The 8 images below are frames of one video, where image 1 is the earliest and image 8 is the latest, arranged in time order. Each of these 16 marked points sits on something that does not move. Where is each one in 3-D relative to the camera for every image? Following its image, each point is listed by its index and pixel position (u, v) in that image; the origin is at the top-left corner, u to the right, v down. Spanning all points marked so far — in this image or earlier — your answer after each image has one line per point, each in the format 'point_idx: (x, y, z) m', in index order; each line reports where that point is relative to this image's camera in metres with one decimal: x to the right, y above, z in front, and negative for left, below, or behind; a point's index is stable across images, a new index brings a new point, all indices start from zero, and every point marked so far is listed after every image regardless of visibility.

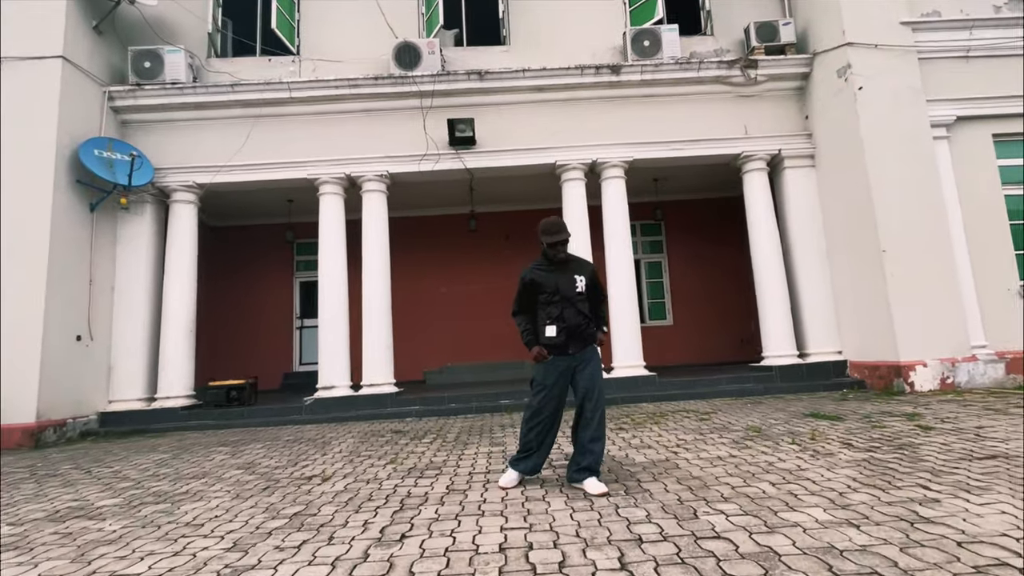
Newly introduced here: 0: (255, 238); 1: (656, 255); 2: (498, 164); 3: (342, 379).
0: (-4.8, +0.9, +9.7) m
1: (+2.7, +0.6, +9.9) m
2: (-0.2, +1.9, +7.9) m
3: (-2.4, -1.3, +7.2) m
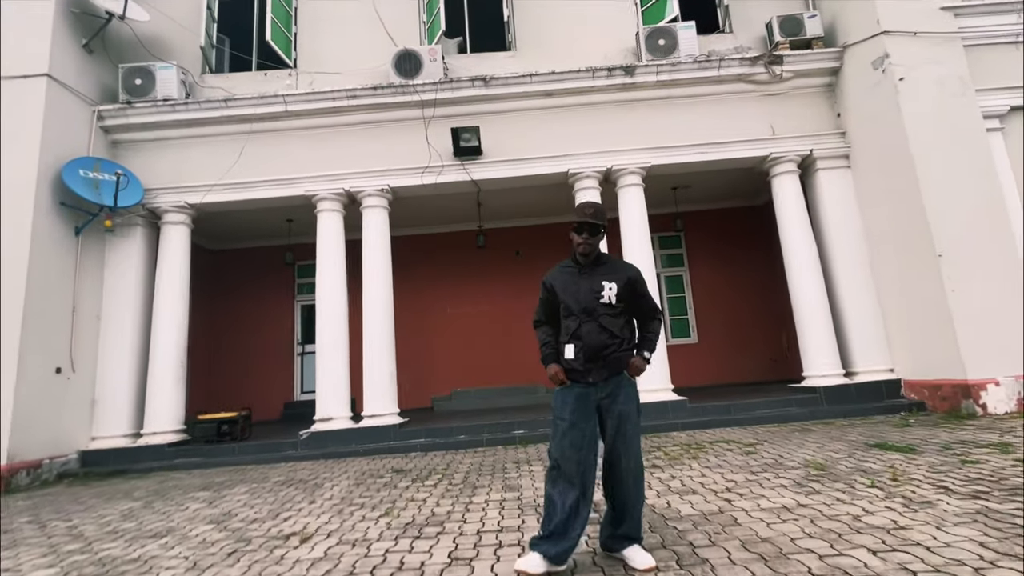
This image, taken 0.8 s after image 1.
0: (-4.6, +0.5, +9.3) m
1: (+3.0, +0.4, +9.2) m
2: (0.0, +1.6, +7.4) m
3: (-2.2, -1.5, +6.6) m
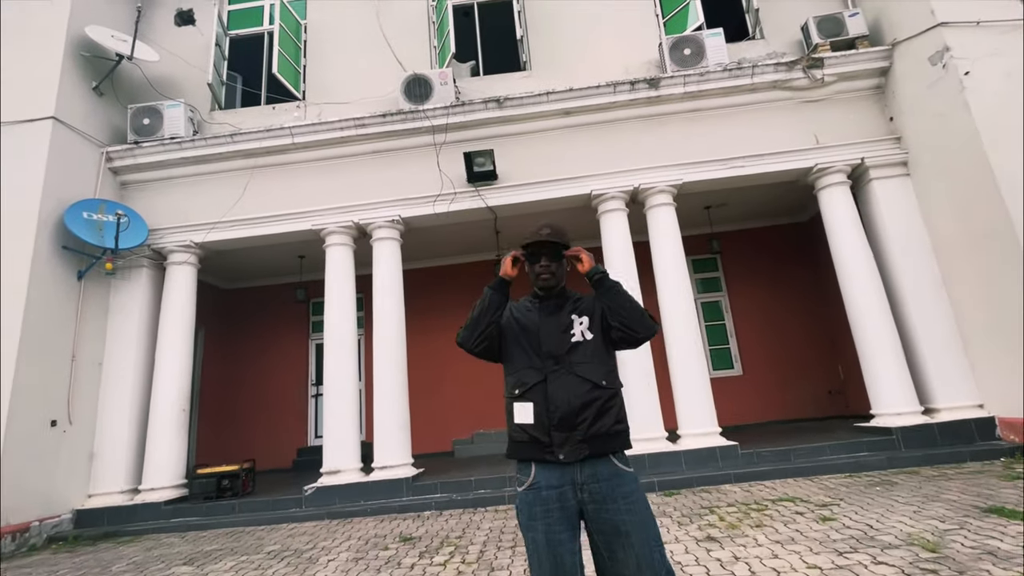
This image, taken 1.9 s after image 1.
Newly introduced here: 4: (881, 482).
0: (-4.2, -0.2, +8.9) m
1: (+3.3, -0.1, +8.5) m
2: (+0.2, +1.2, +6.8) m
3: (-1.9, -2.0, +6.0) m
4: (+3.2, -1.7, +4.5) m
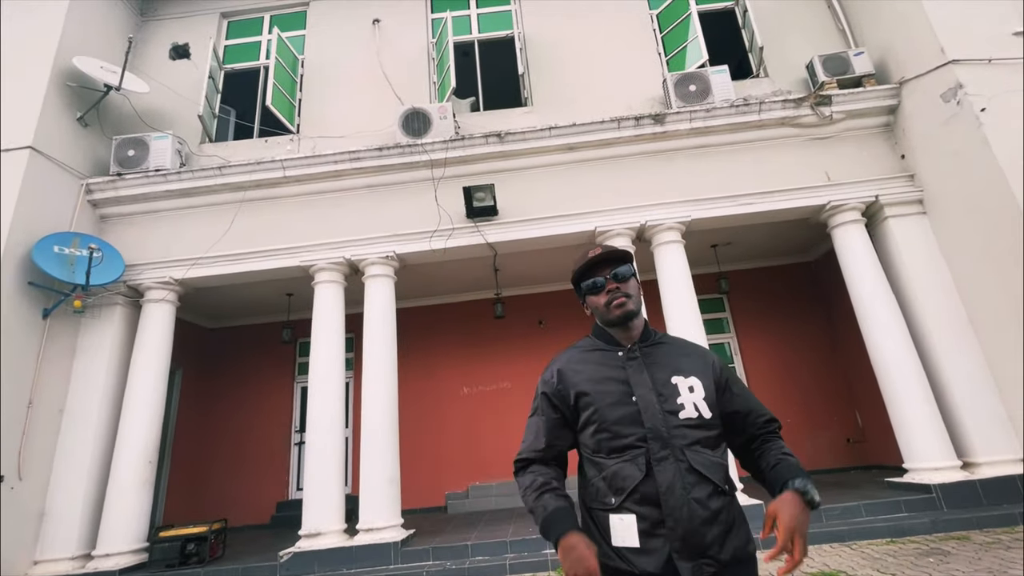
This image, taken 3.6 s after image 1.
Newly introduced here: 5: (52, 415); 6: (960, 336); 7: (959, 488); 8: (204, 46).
0: (-4.2, -0.9, +8.4) m
1: (+3.3, -0.7, +8.1) m
2: (+0.2, +0.7, +6.5) m
3: (-1.9, -2.4, +5.4) m
4: (+3.2, -2.0, +4.0) m
5: (-5.1, -1.4, +5.7) m
6: (+5.0, -0.5, +5.8) m
7: (+4.4, -2.0, +5.1) m
8: (-4.8, +3.7, +8.0) m
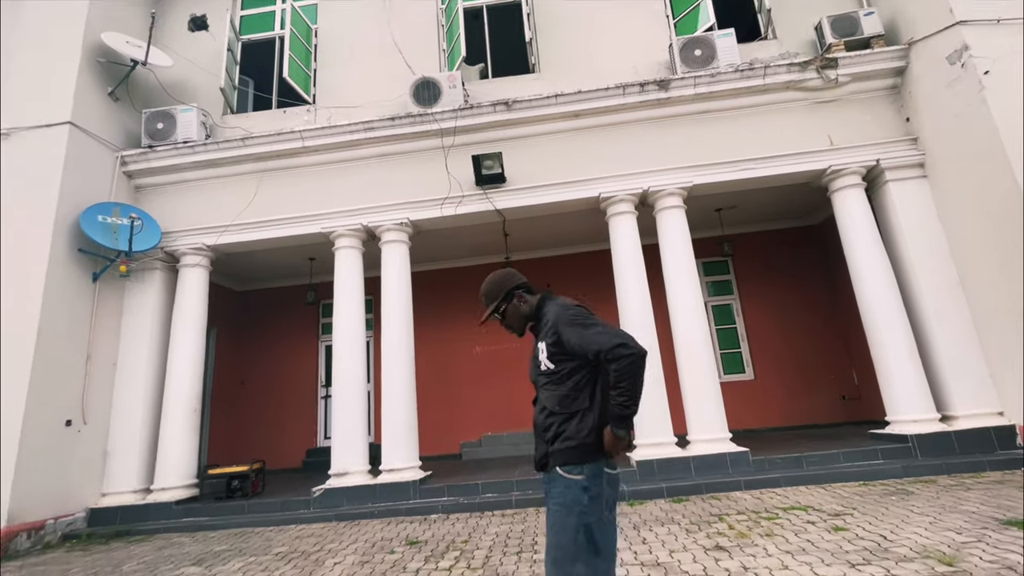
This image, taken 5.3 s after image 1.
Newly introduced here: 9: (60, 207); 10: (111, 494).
0: (-4.1, -0.2, +9.0) m
1: (+3.5, -0.1, +8.4) m
2: (+0.3, +1.1, +6.8) m
3: (-1.8, -2.0, +6.0) m
4: (+3.3, -1.7, +4.4) m
5: (-5.0, -1.0, +6.4) m
6: (+5.1, -0.1, +6.0) m
7: (+4.4, -1.6, +5.4) m
8: (-4.6, +4.3, +8.2) m
9: (-5.2, +0.9, +6.0) m
10: (-4.7, -2.4, +6.1) m
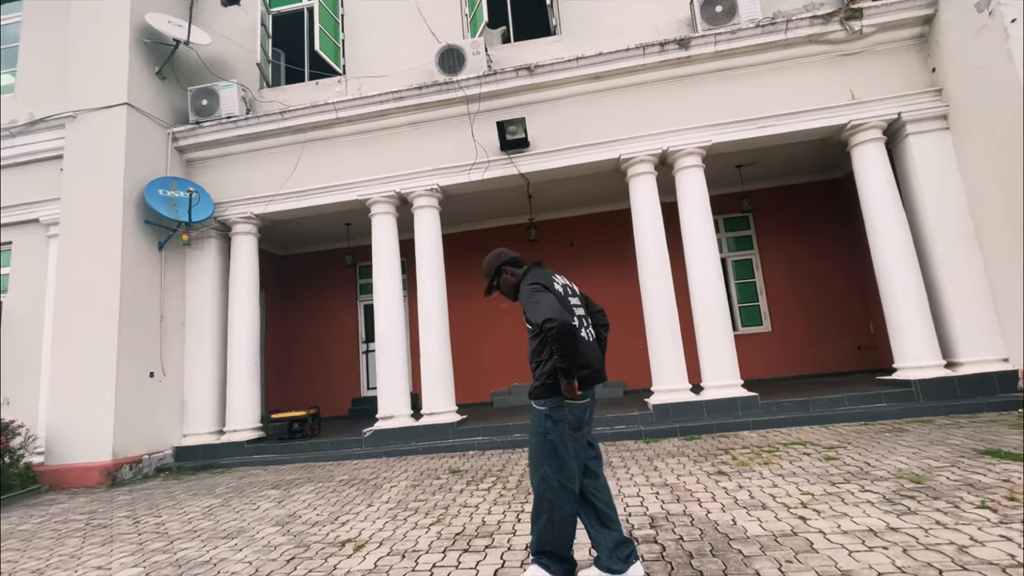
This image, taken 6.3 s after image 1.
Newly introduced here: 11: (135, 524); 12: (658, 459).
0: (-3.6, +0.4, +9.6) m
1: (+3.9, +0.6, +8.6) m
2: (+0.7, +1.7, +7.1) m
3: (-1.4, -1.6, +6.7) m
4: (+3.5, -1.3, +4.8) m
5: (-4.6, -0.5, +7.1) m
6: (+5.4, +0.5, +6.2) m
7: (+4.7, -1.1, +5.8) m
8: (-4.3, +4.9, +8.5) m
9: (-4.9, +1.3, +6.6) m
10: (-4.3, -2.0, +6.9) m
11: (-2.7, -1.7, +3.7) m
12: (+1.2, -1.5, +4.4) m
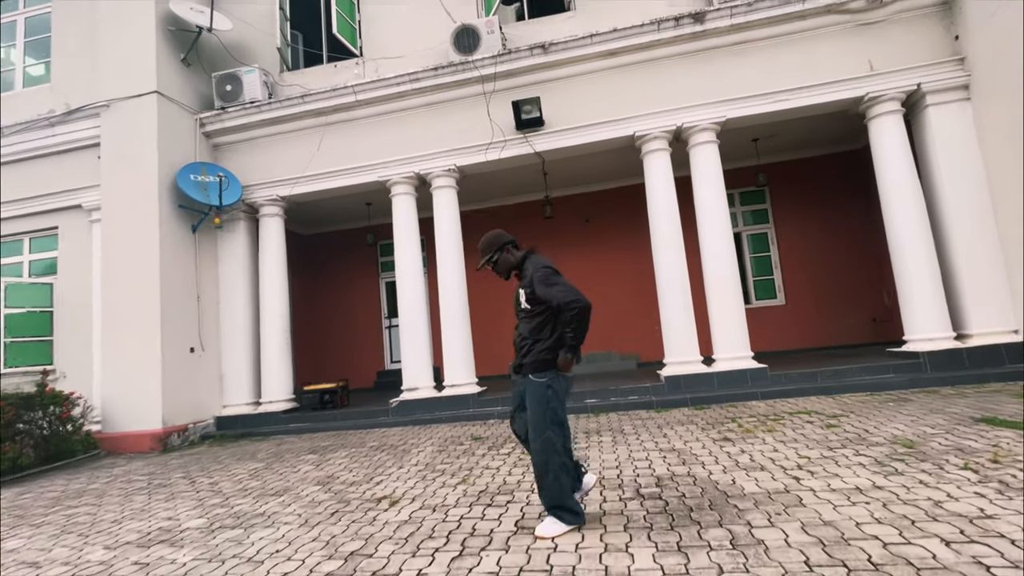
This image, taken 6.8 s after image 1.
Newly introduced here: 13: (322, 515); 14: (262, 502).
0: (-3.3, +0.8, +9.9) m
1: (+4.2, +1.0, +8.7) m
2: (+0.9, +2.0, +7.2) m
3: (-1.2, -1.3, +7.1) m
4: (+3.7, -1.1, +5.0) m
5: (-4.4, -0.3, +7.5) m
6: (+5.6, +0.8, +6.2) m
7: (+4.9, -0.7, +5.9) m
8: (-4.0, +5.2, +8.6) m
9: (-4.7, +1.6, +6.9) m
10: (-4.1, -1.7, +7.4) m
11: (-2.5, -1.5, +4.1) m
12: (+1.4, -1.3, +4.7) m
13: (-1.1, -1.3, +3.0) m
14: (-1.6, -1.4, +3.4) m
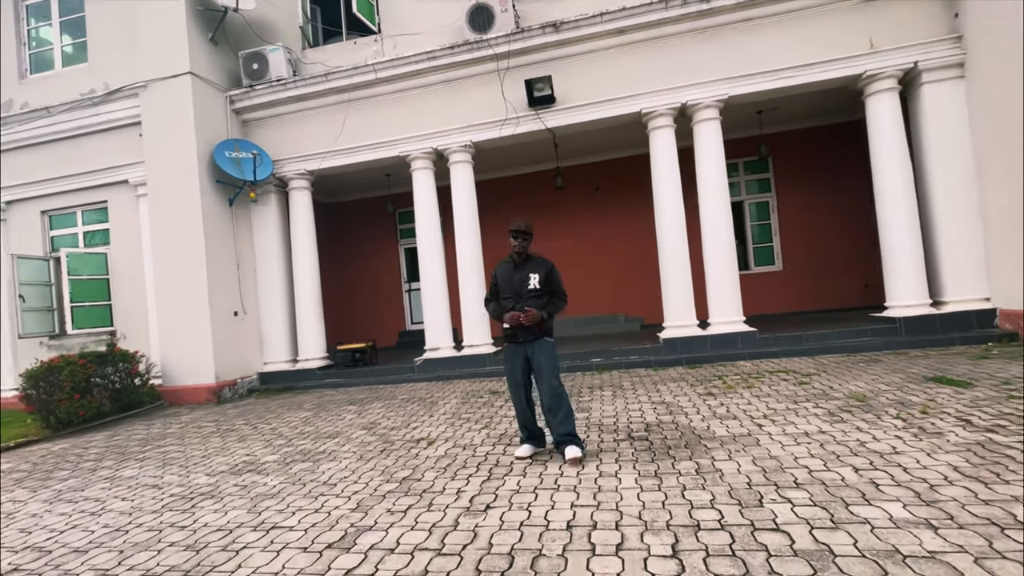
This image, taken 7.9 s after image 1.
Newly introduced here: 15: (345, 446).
0: (-3.0, +1.5, +10.5) m
1: (+4.4, +1.6, +9.1) m
2: (+1.0, +2.5, +7.6) m
3: (-1.0, -0.8, +7.8) m
4: (+3.8, -0.8, +5.6) m
5: (-4.2, +0.2, +8.2) m
6: (+5.7, +1.2, +6.6) m
7: (+5.1, -0.4, +6.4) m
8: (-3.8, +5.8, +8.9) m
9: (-4.5, +2.0, +7.5) m
10: (-3.9, -1.2, +8.2) m
11: (-2.4, -1.3, +4.8) m
12: (+1.5, -1.0, +5.3) m
13: (-1.0, -1.2, +3.7) m
14: (-1.5, -1.2, +4.1) m
15: (-1.3, -1.2, +4.0) m
